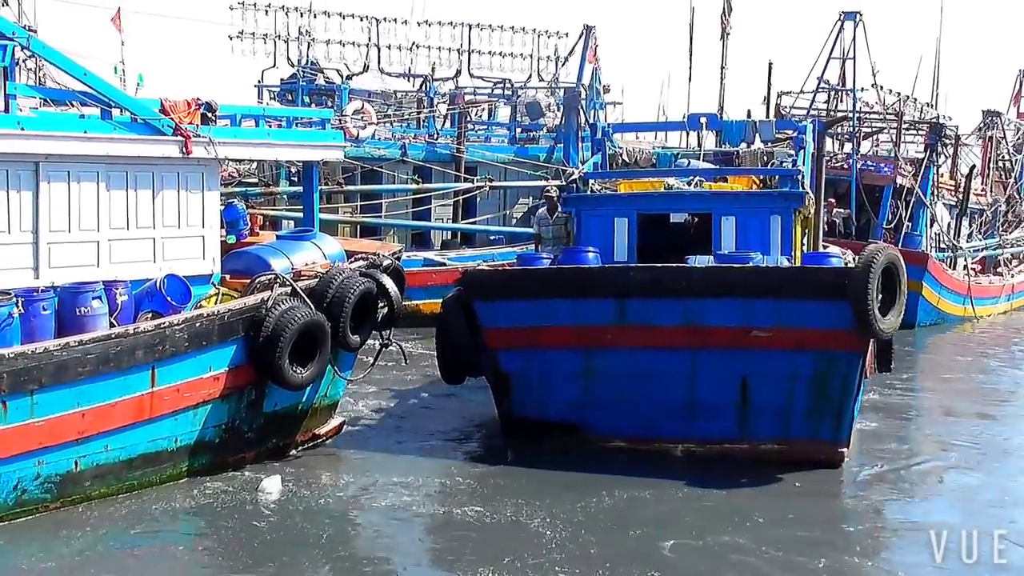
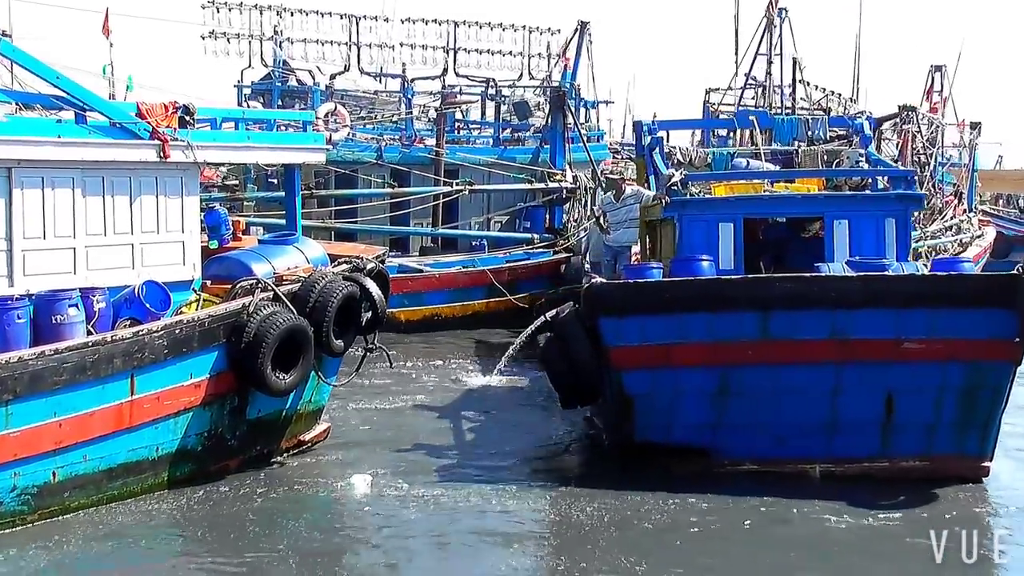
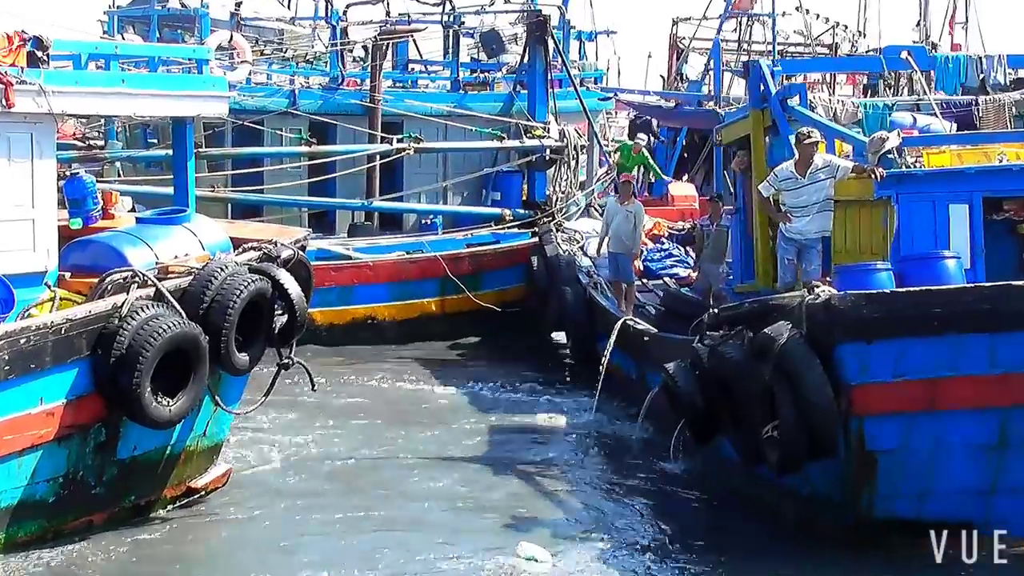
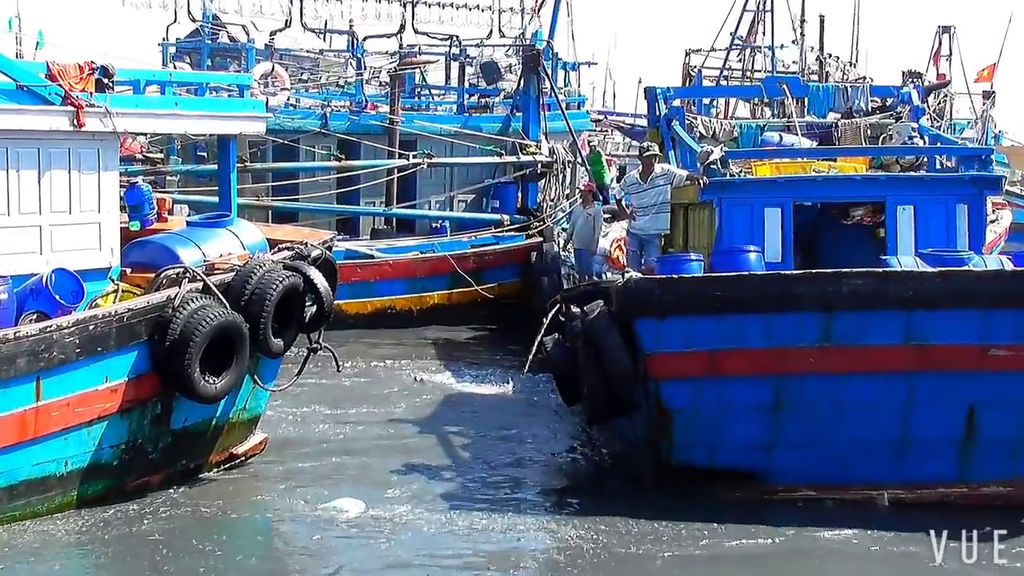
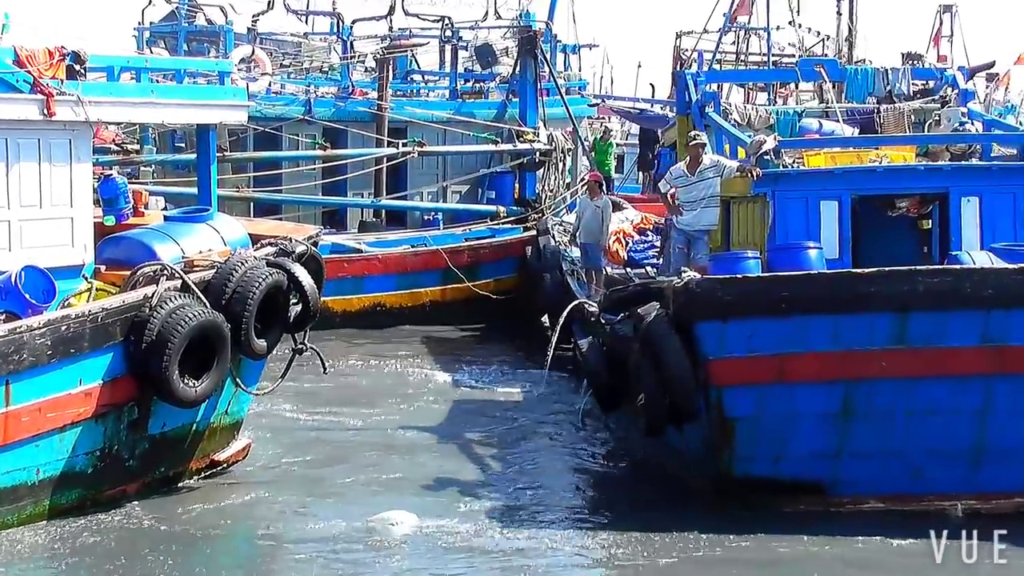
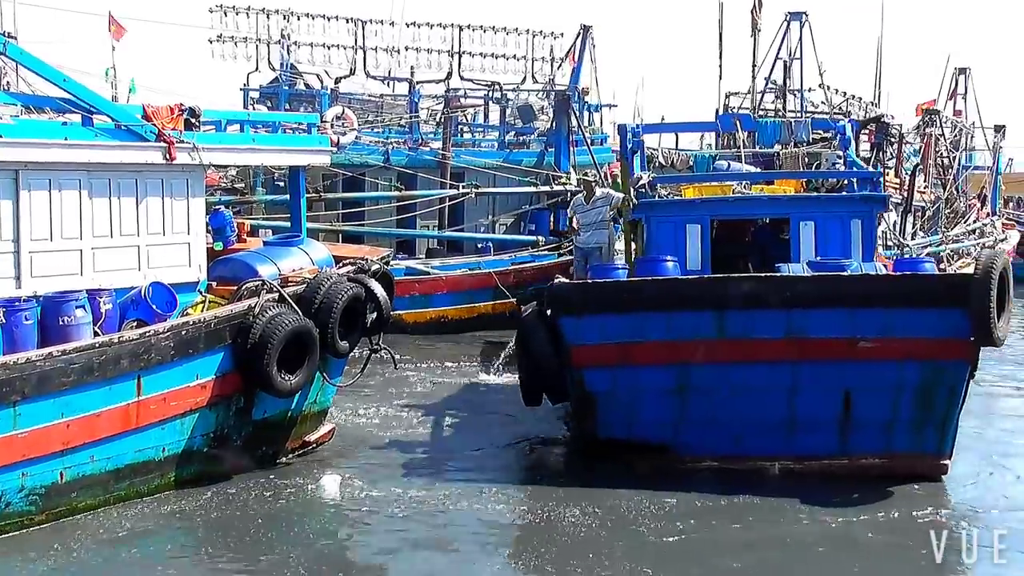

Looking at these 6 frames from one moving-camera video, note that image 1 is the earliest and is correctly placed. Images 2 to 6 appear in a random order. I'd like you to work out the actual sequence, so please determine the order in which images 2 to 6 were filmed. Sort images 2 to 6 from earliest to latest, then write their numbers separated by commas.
6, 2, 4, 5, 3
